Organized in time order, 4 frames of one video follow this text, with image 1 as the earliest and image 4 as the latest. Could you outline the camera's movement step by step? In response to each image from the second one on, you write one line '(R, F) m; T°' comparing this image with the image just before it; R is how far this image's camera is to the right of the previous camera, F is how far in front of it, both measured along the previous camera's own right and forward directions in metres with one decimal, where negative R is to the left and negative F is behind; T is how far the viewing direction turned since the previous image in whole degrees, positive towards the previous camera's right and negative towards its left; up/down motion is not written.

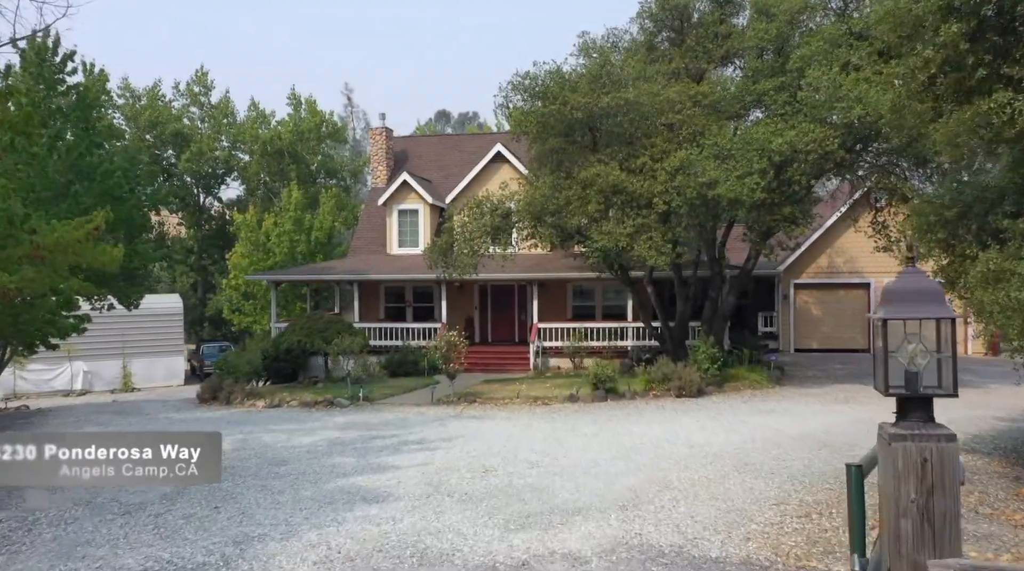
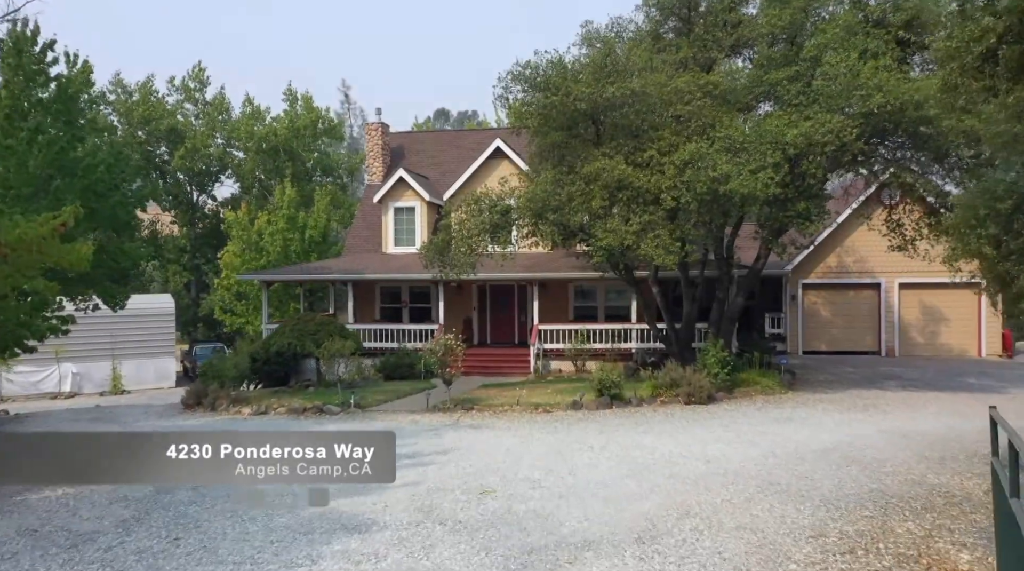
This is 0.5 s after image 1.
(0.0, +1.0) m; 0°
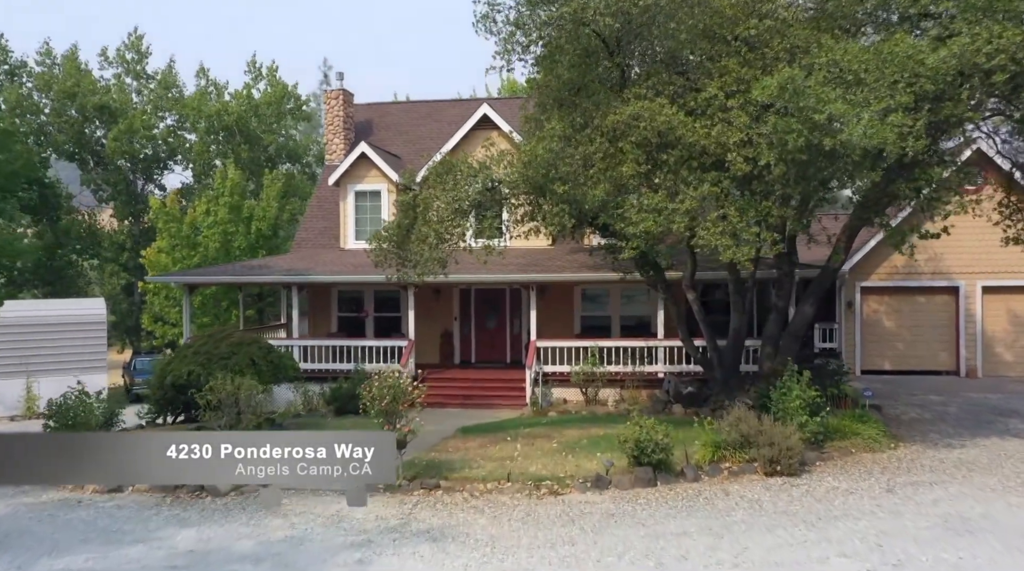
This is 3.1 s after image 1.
(+0.1, +6.5) m; 0°
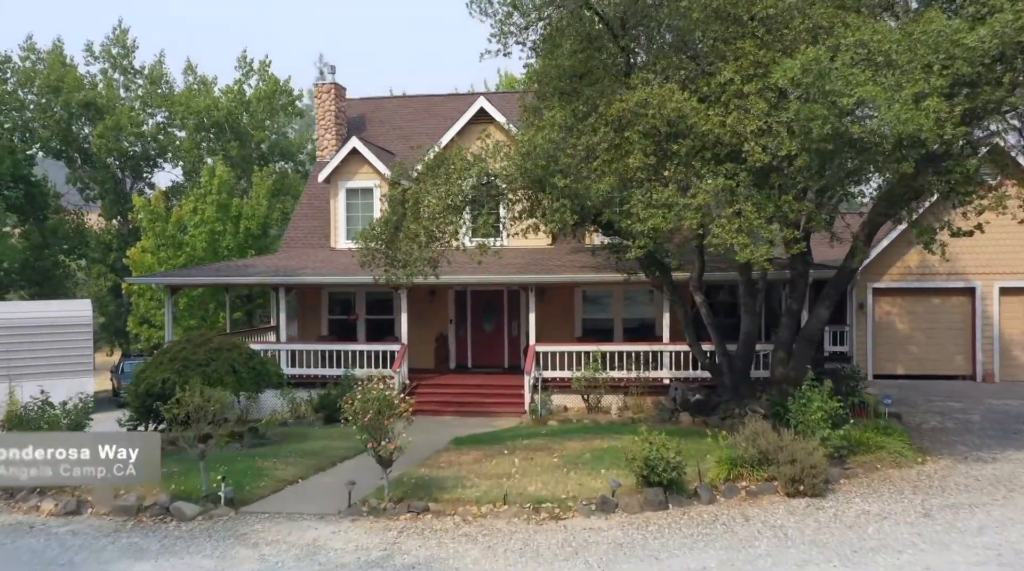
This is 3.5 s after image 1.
(0.0, +1.1) m; 0°
